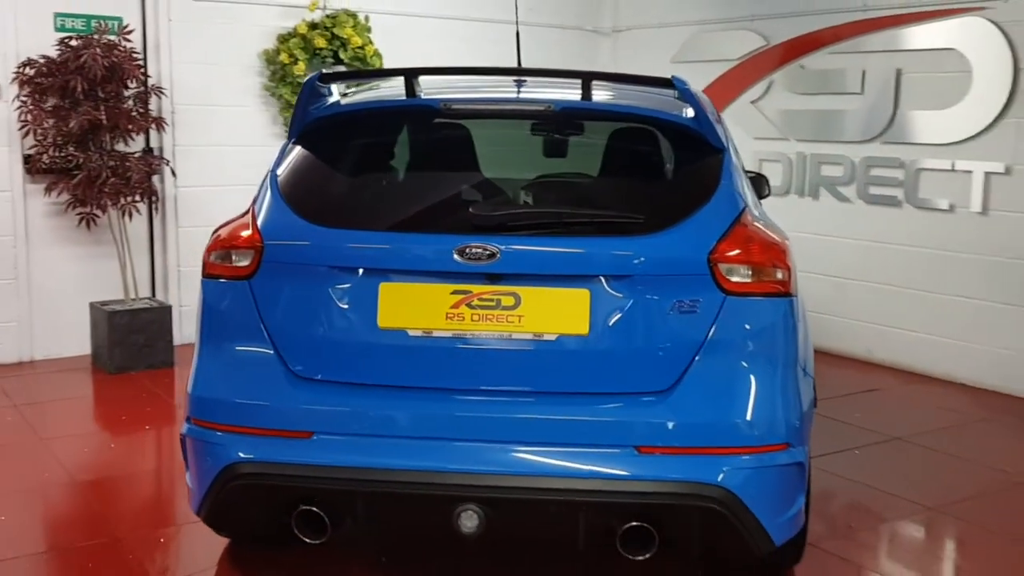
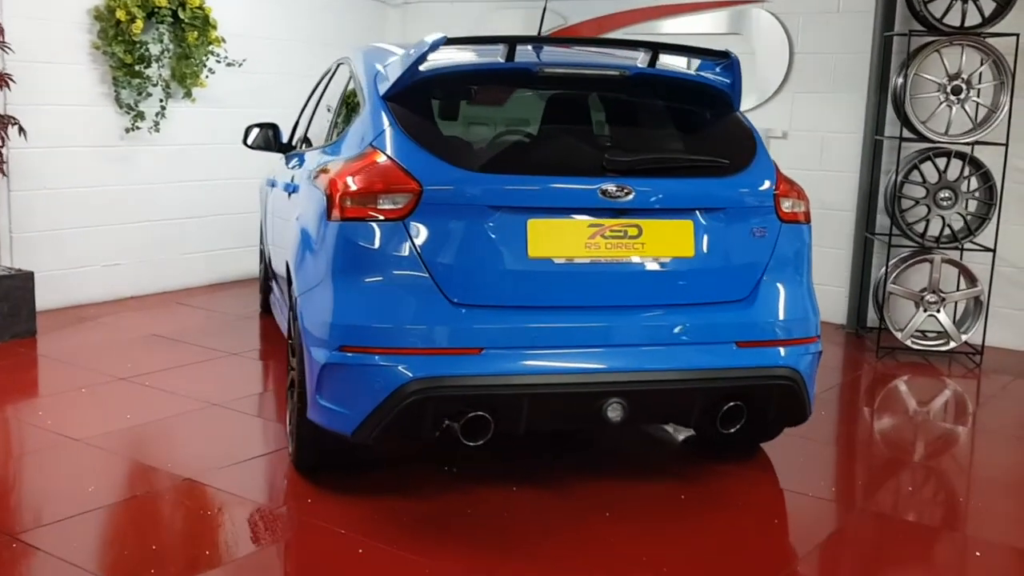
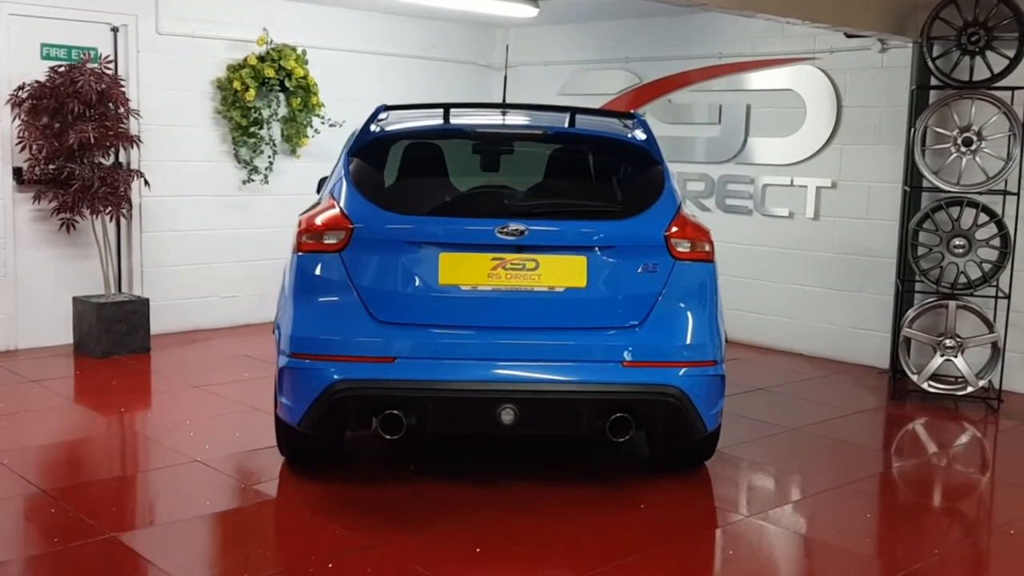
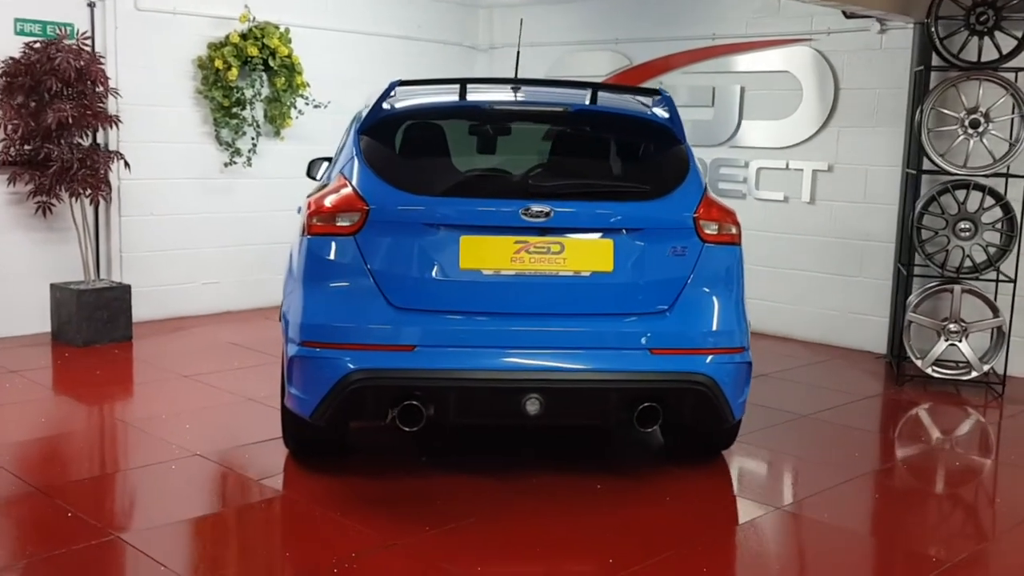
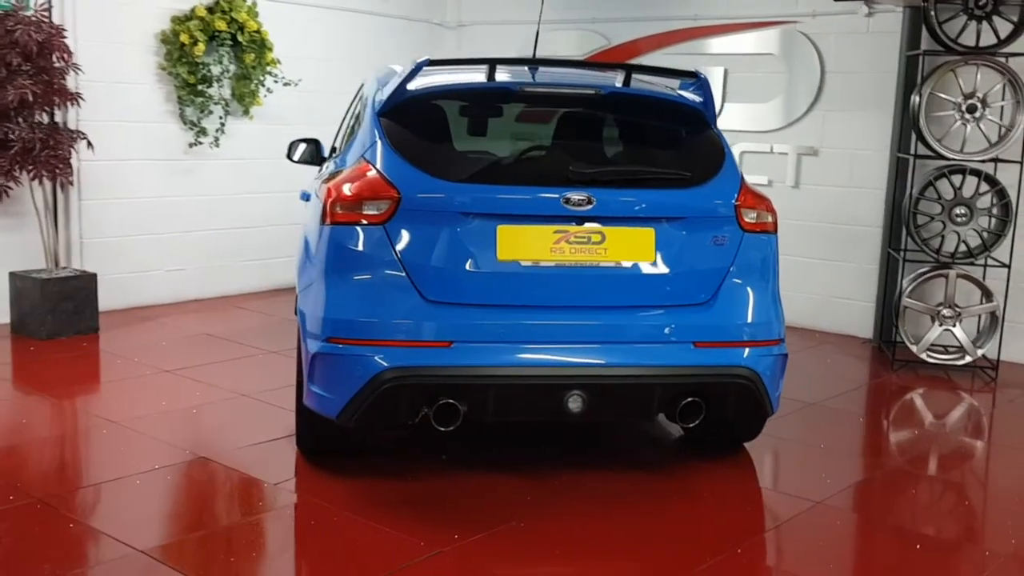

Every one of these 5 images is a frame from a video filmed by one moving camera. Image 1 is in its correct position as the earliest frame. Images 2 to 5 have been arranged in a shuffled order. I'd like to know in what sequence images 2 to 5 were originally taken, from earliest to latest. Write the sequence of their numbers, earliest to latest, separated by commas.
3, 4, 5, 2
